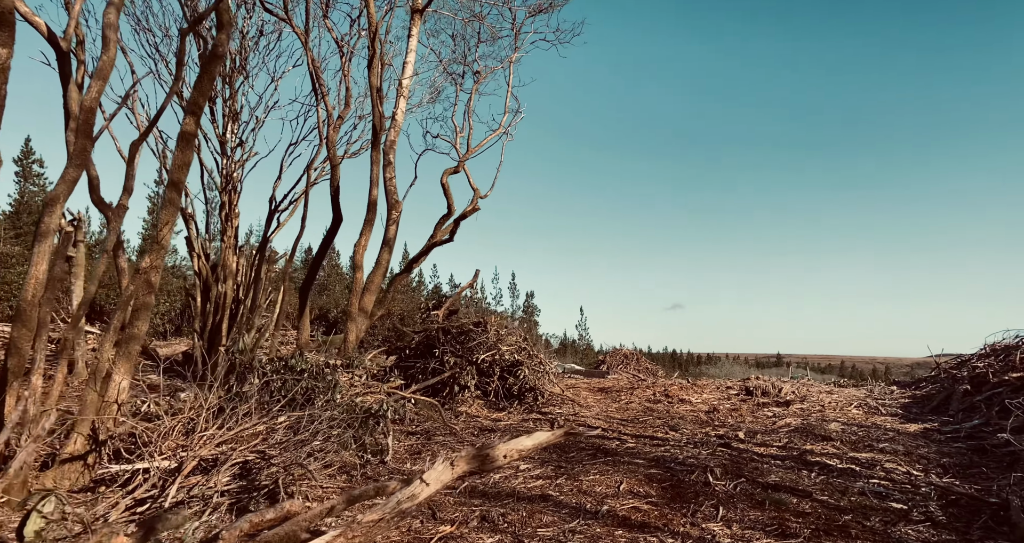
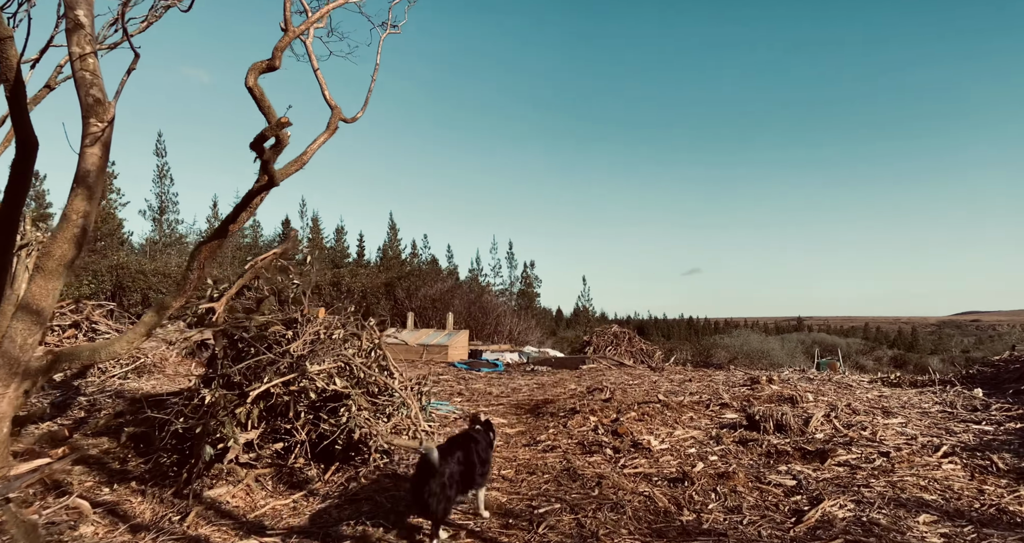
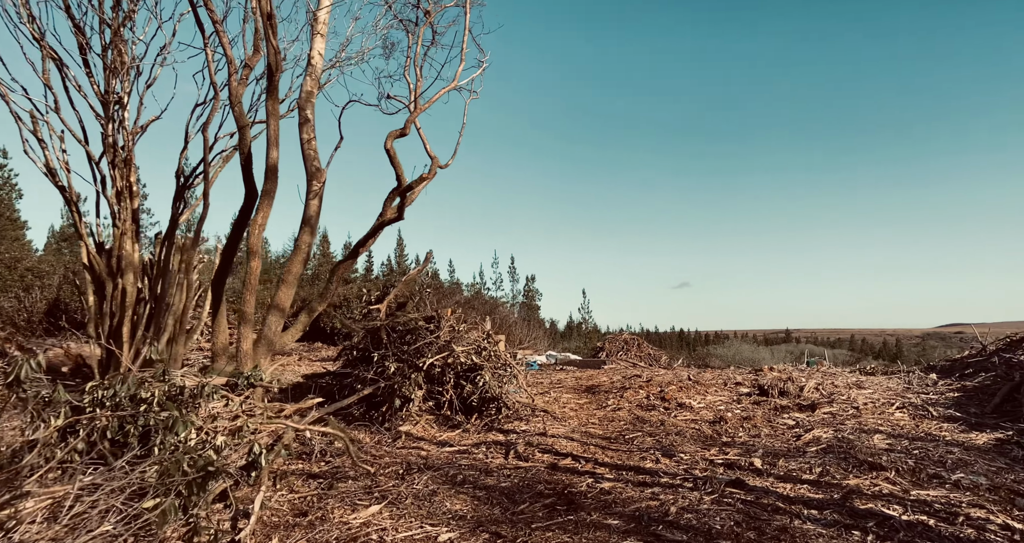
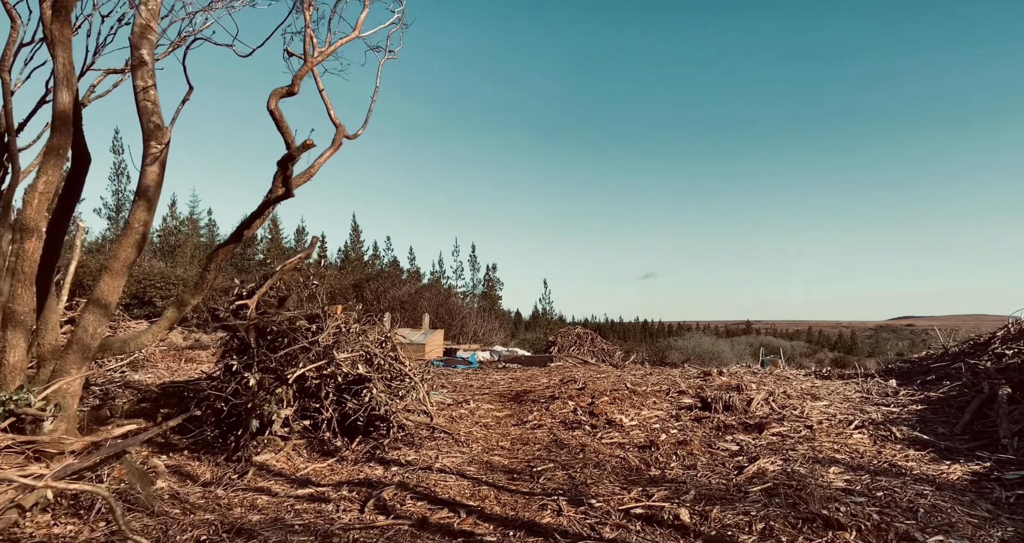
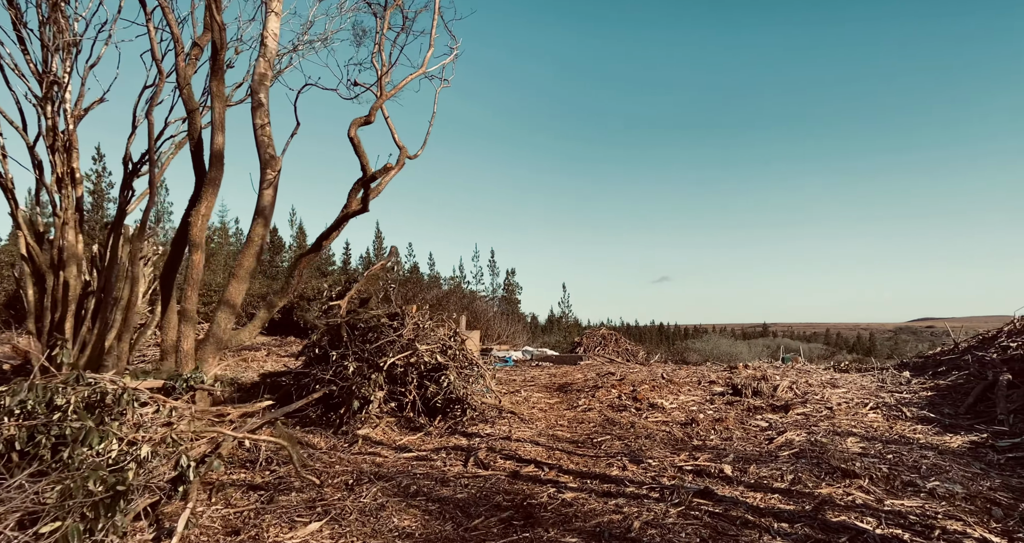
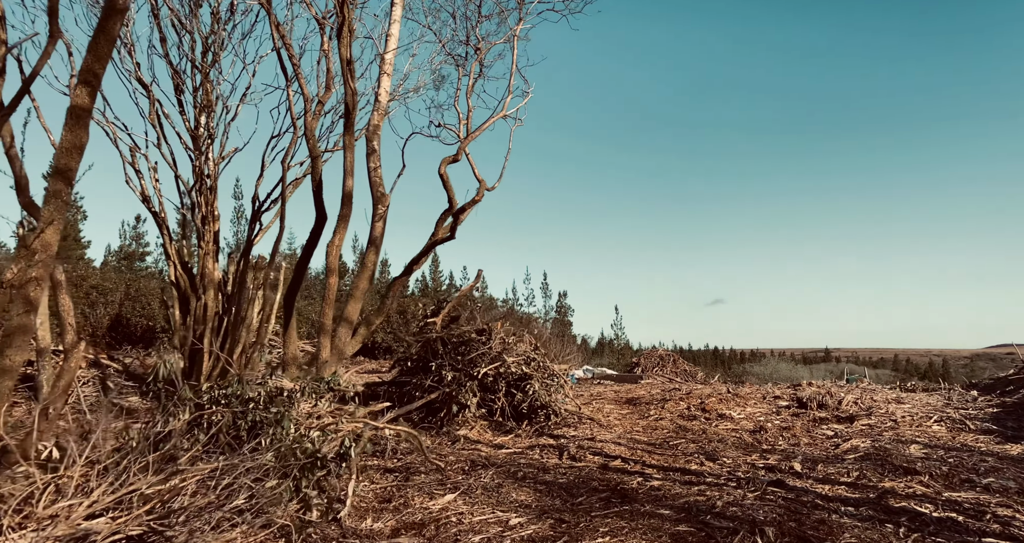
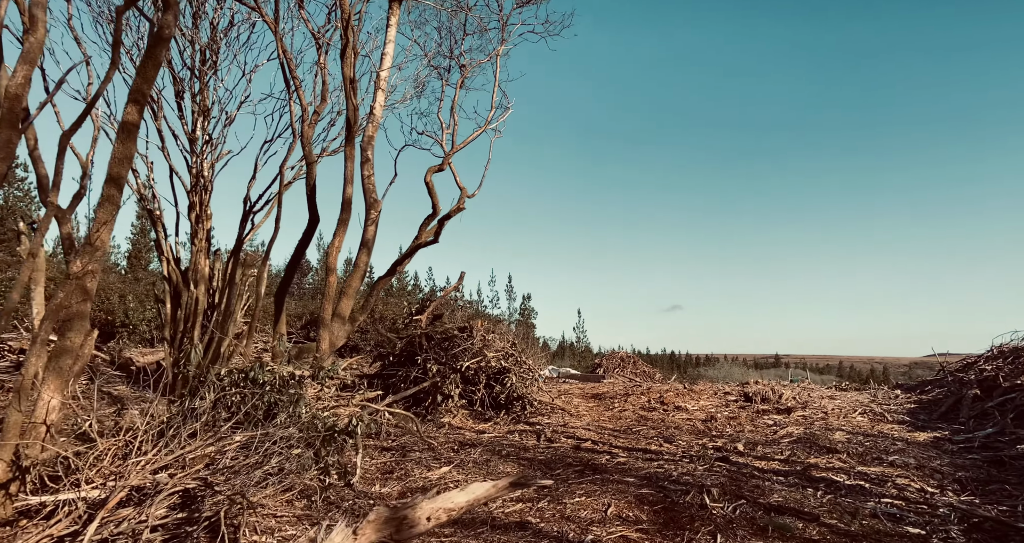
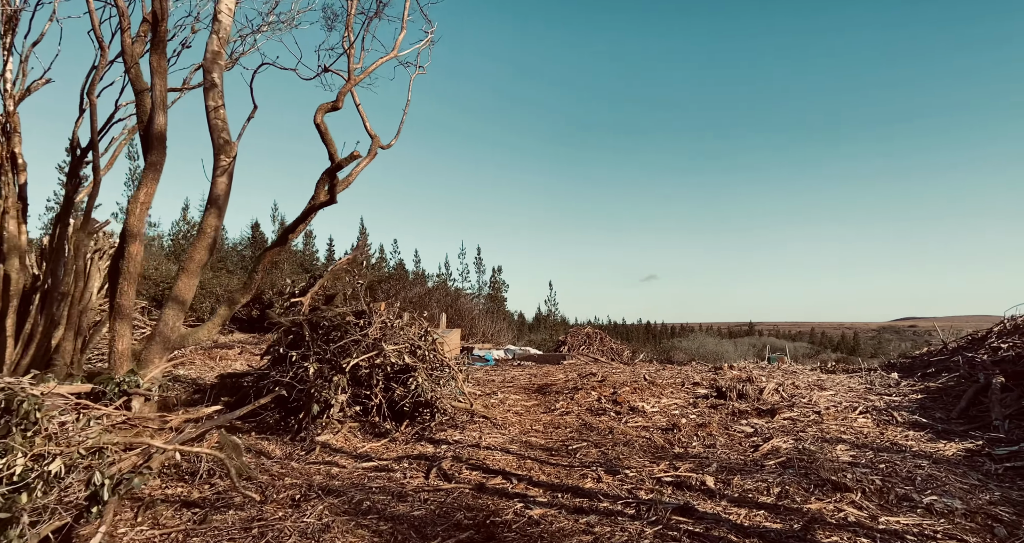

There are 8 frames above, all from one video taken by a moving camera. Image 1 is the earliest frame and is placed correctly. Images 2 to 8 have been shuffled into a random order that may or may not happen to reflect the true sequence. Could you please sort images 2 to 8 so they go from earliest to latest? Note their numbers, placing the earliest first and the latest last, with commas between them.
7, 6, 3, 5, 8, 4, 2
